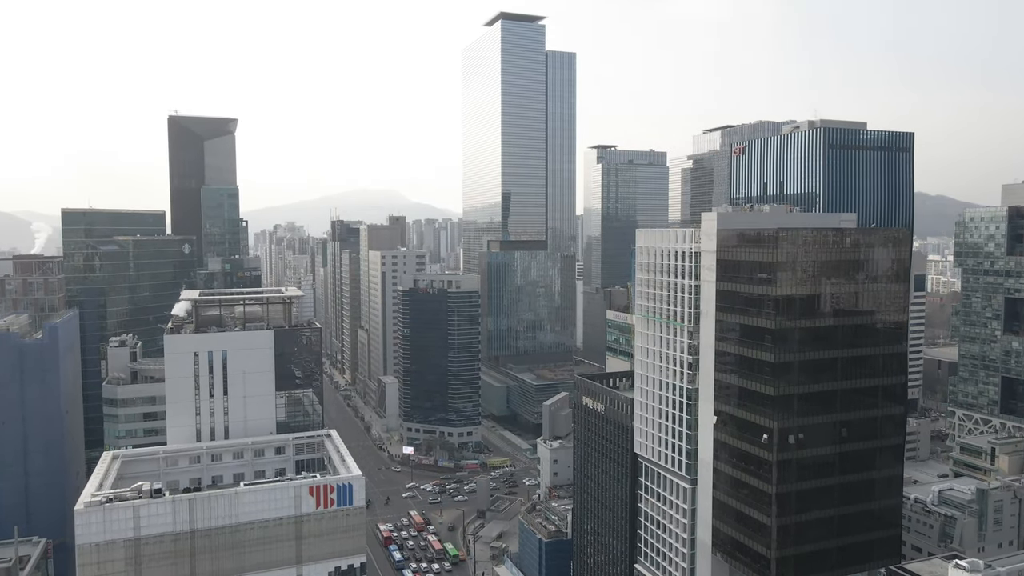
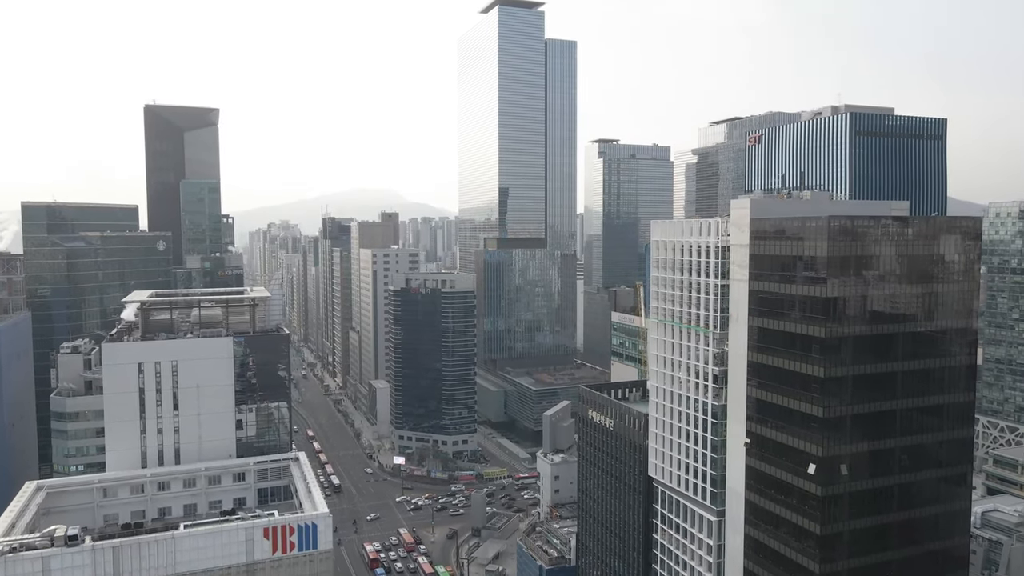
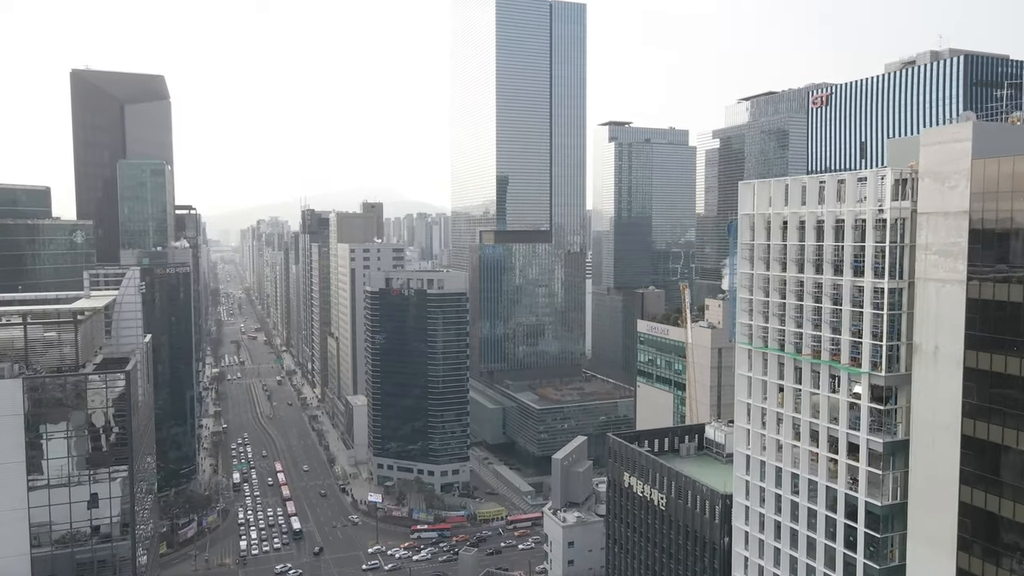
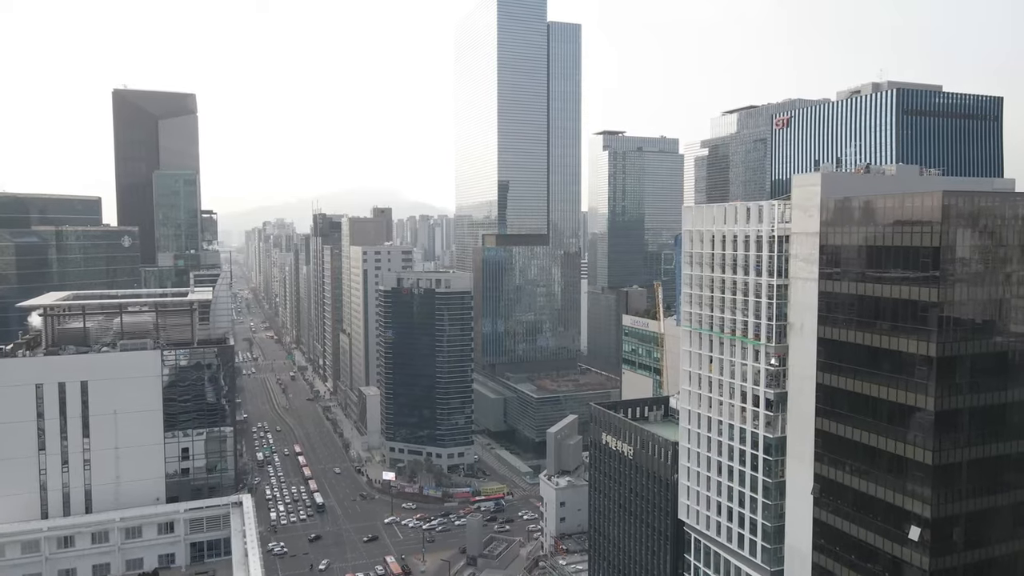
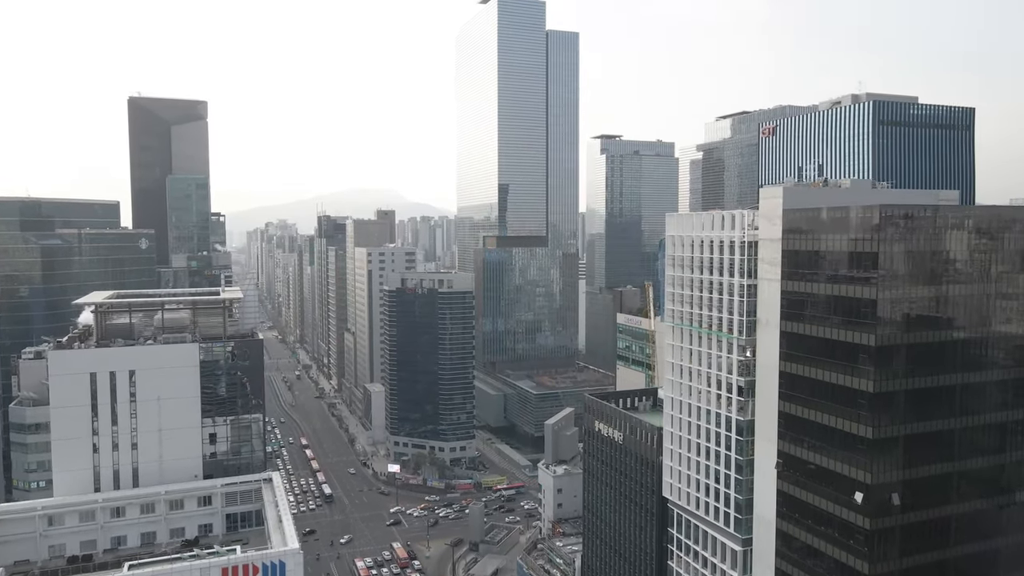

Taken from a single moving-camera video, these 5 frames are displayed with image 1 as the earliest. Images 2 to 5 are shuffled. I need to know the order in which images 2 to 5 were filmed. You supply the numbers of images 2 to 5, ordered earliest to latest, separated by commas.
2, 5, 4, 3
